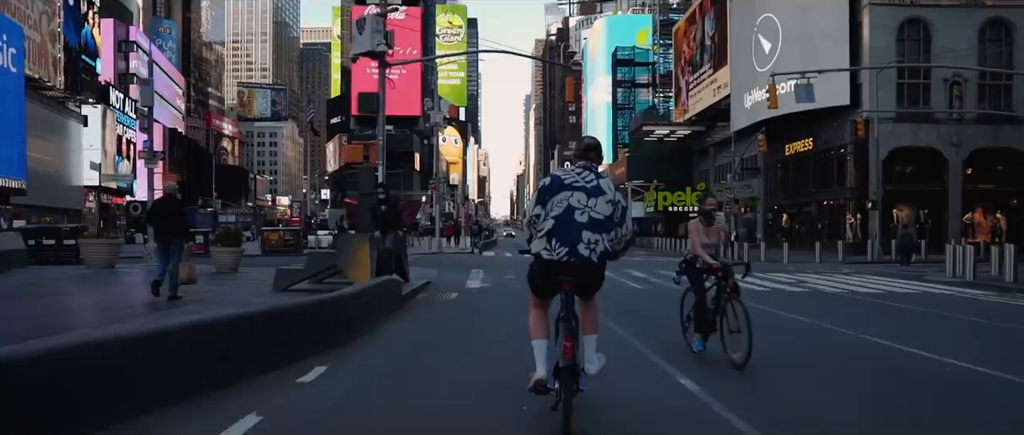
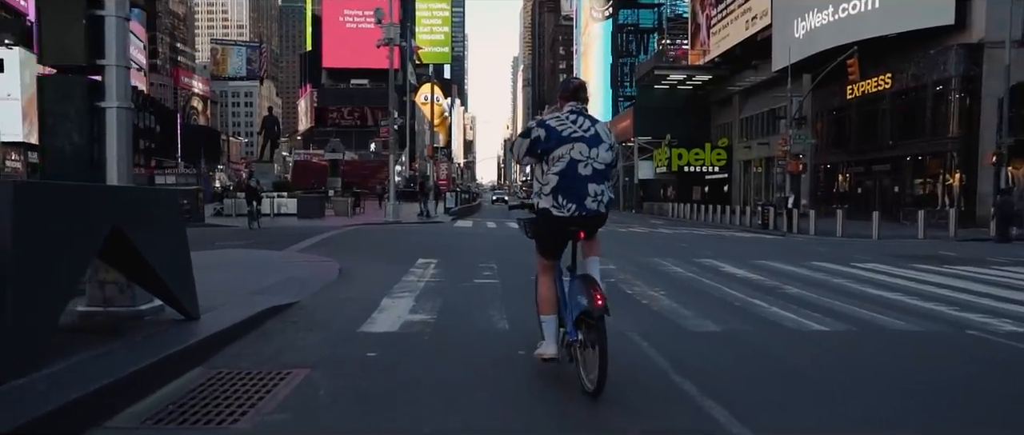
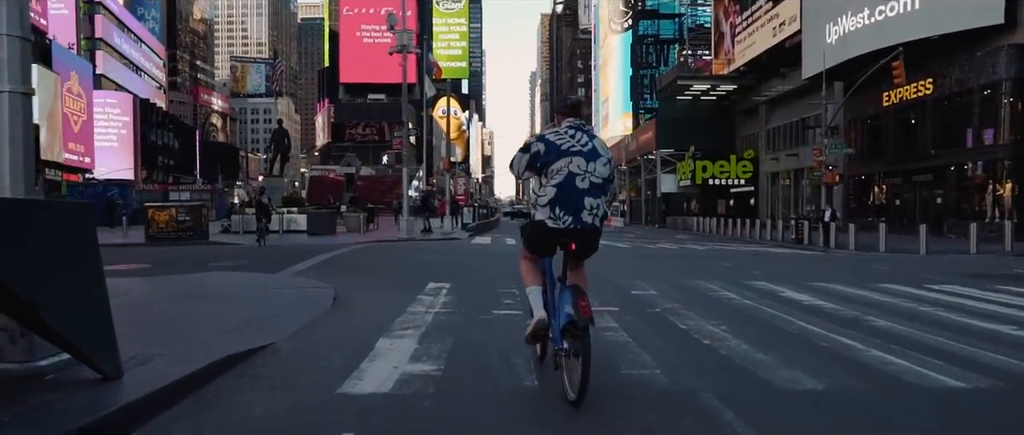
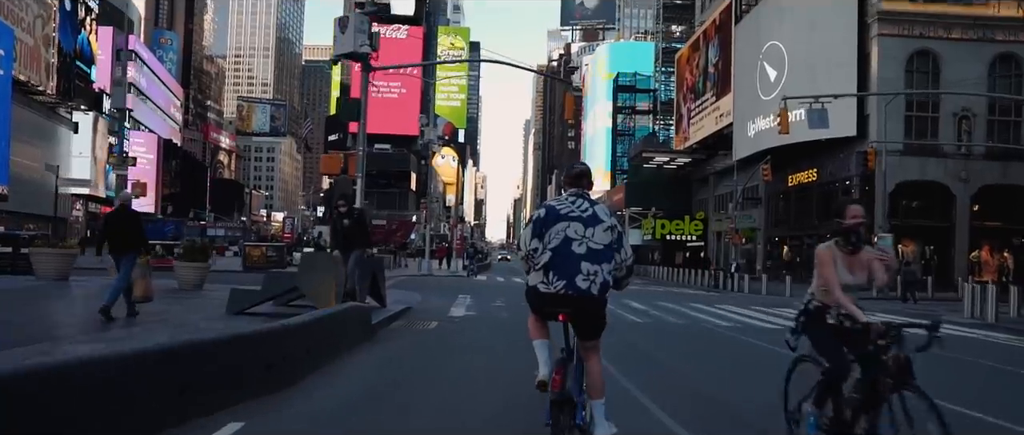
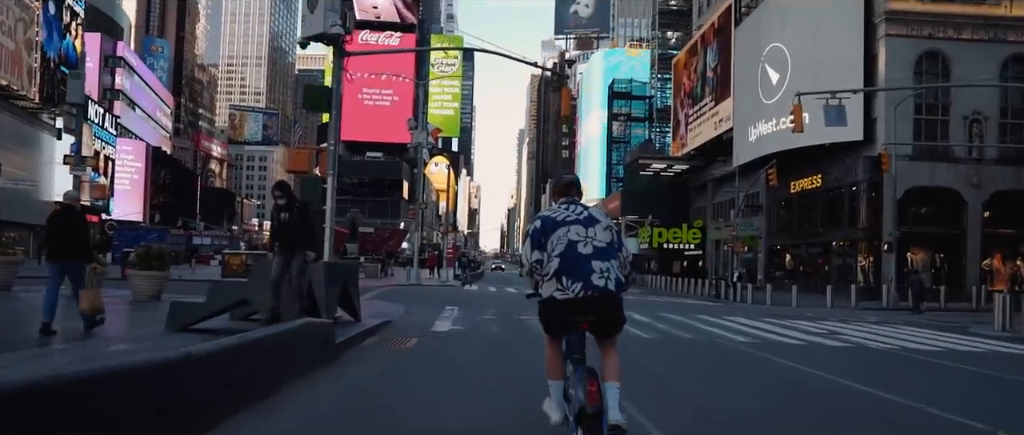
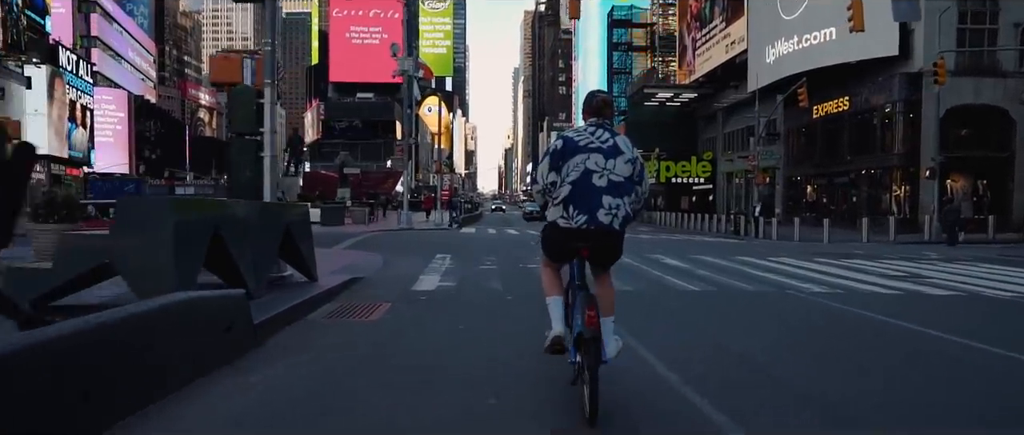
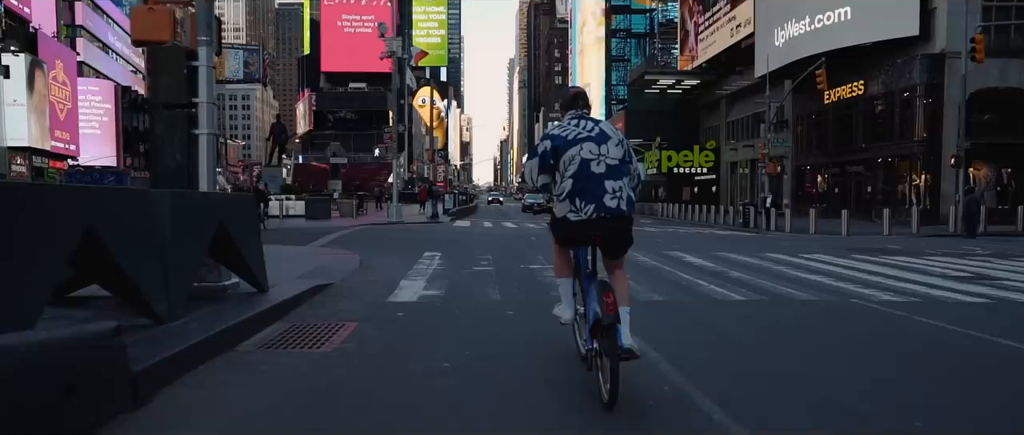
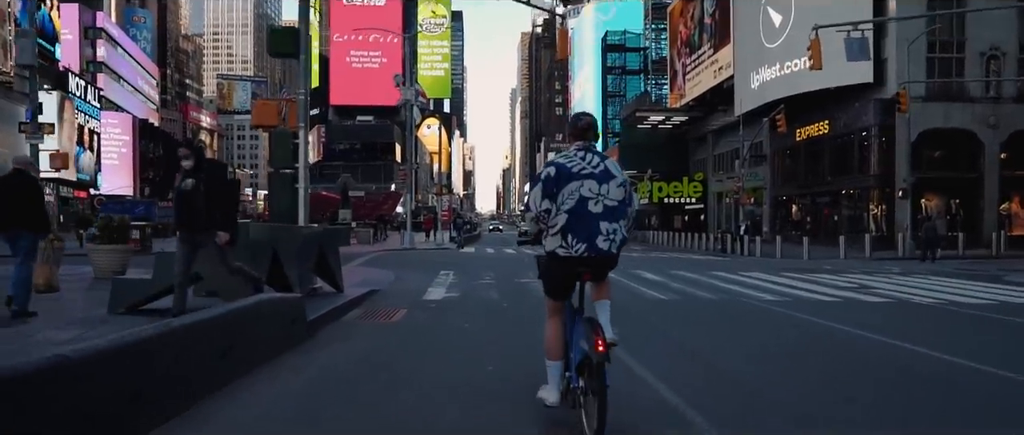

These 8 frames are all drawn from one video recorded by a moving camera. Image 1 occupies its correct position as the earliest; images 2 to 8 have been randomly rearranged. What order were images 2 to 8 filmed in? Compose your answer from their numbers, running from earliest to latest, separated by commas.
4, 5, 8, 6, 7, 2, 3
